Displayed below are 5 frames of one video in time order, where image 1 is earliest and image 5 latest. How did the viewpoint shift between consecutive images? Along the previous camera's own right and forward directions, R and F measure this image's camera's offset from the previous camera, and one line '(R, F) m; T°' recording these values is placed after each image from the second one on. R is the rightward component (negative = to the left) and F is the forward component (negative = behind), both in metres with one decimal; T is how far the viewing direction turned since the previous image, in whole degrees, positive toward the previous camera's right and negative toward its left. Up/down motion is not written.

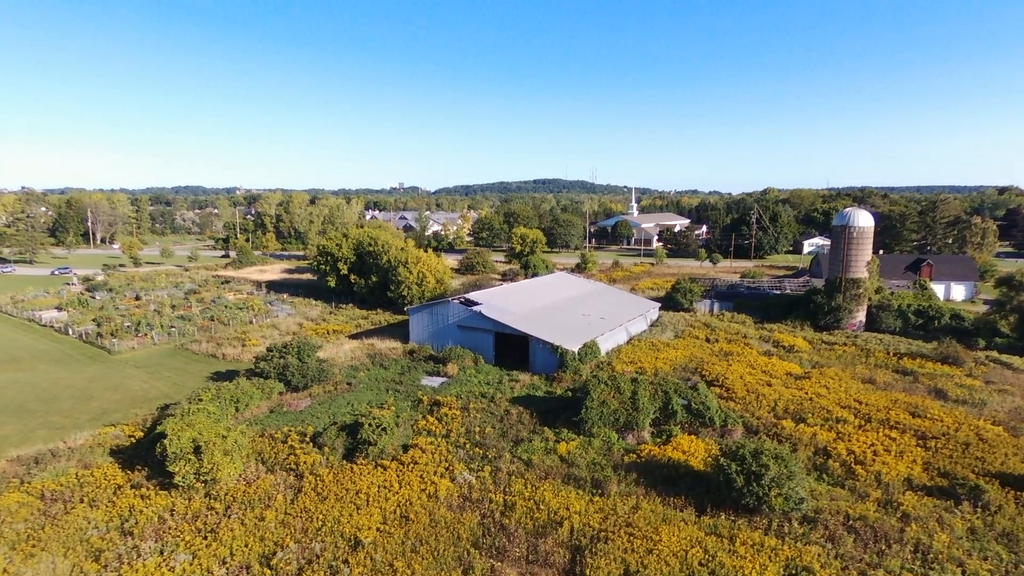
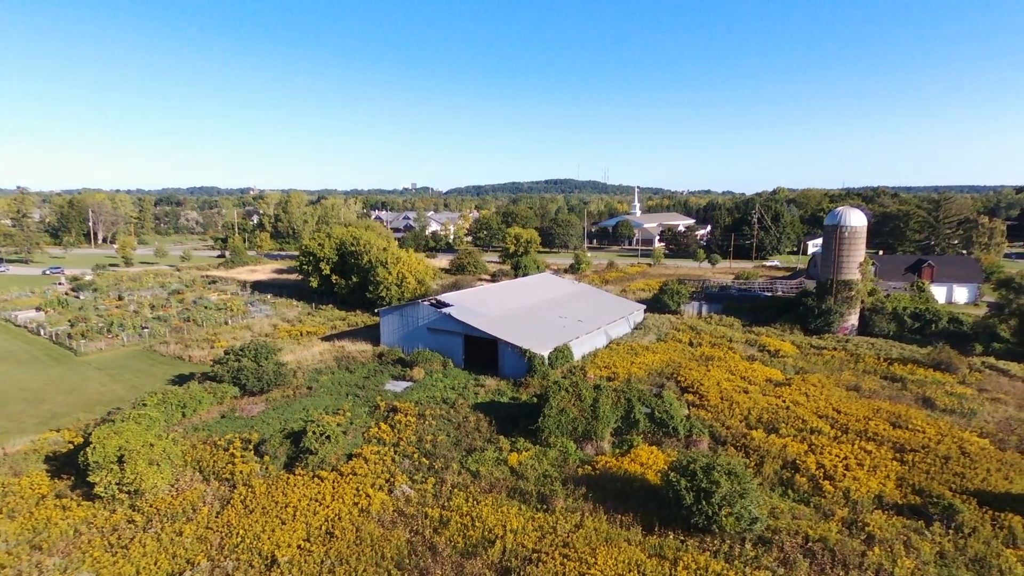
(+1.3, +0.7) m; -1°
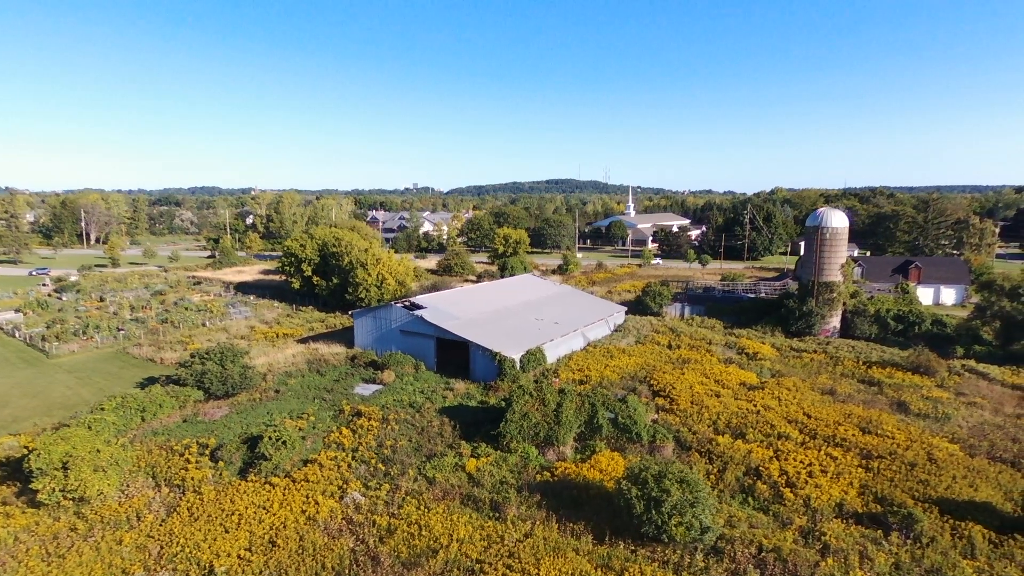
(+0.9, +0.2) m; 0°
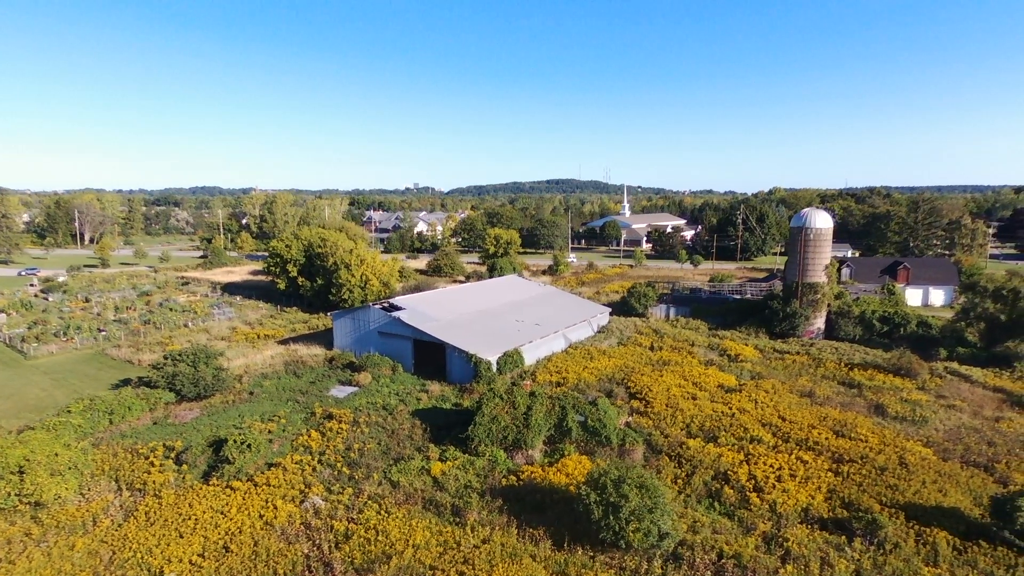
(+0.7, +0.1) m; 0°
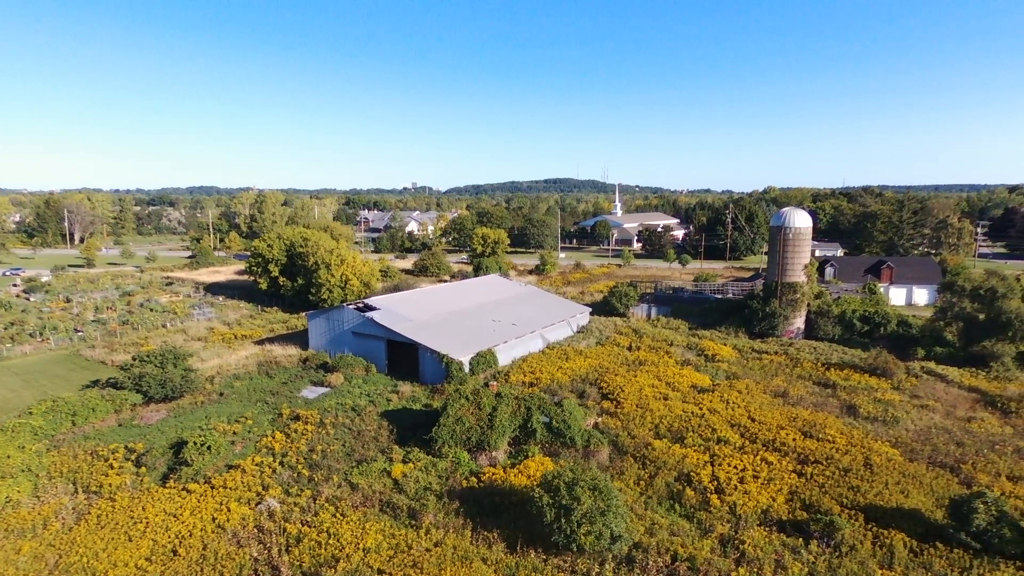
(+0.7, +0.1) m; 0°
